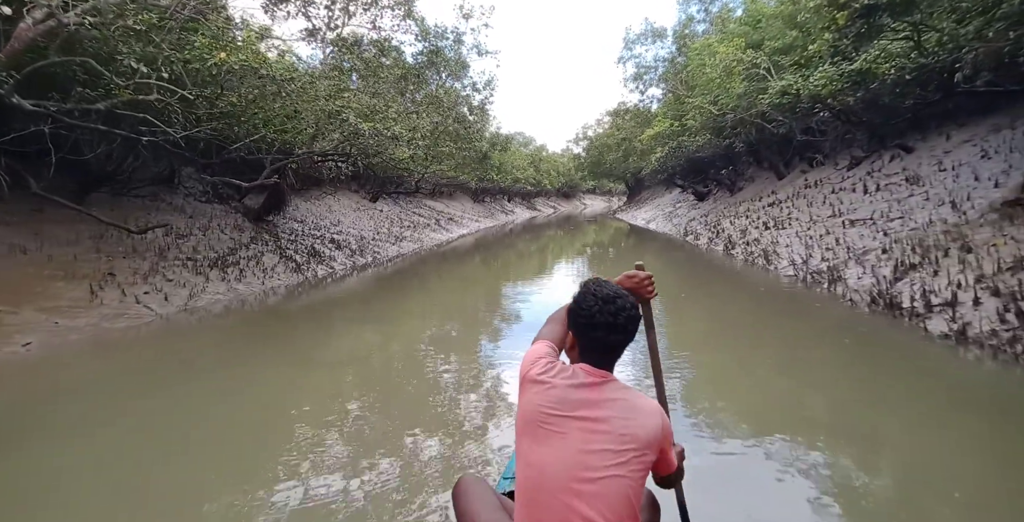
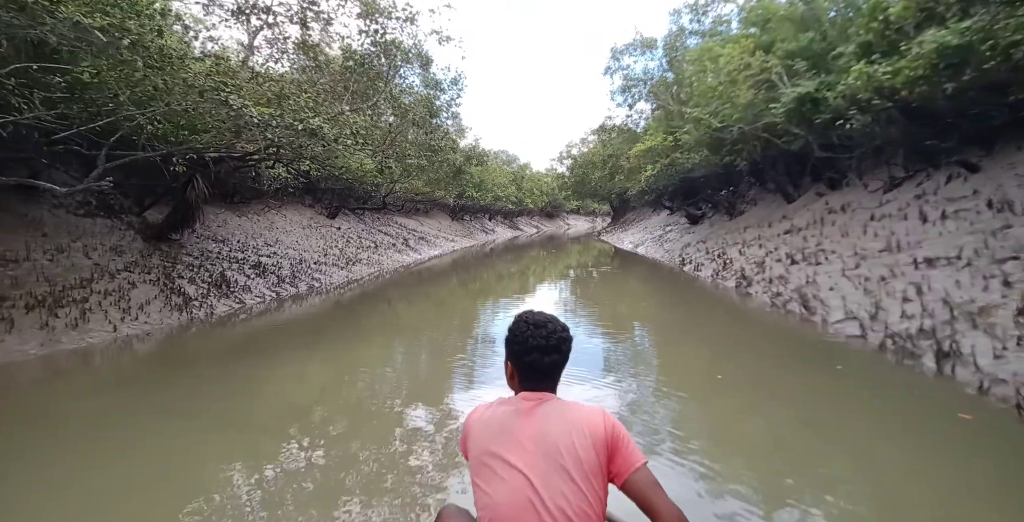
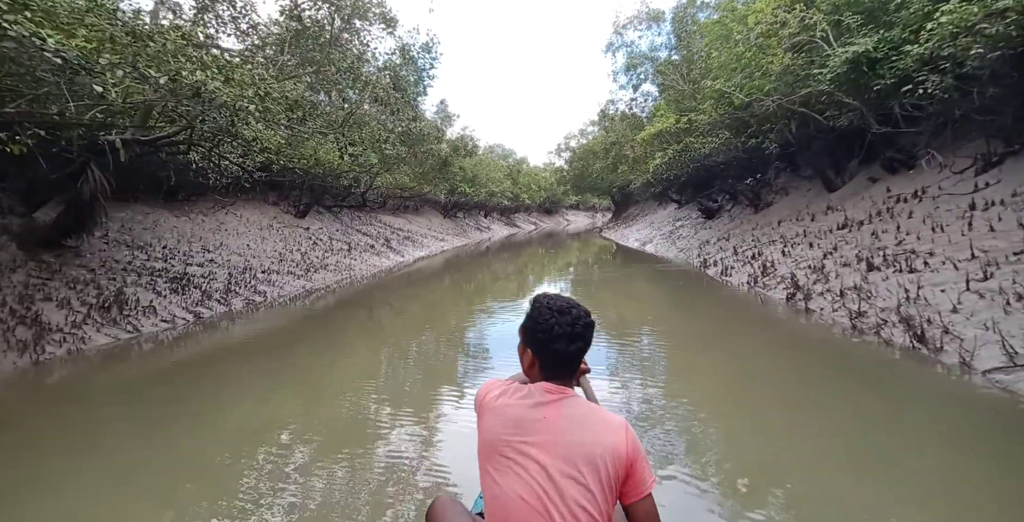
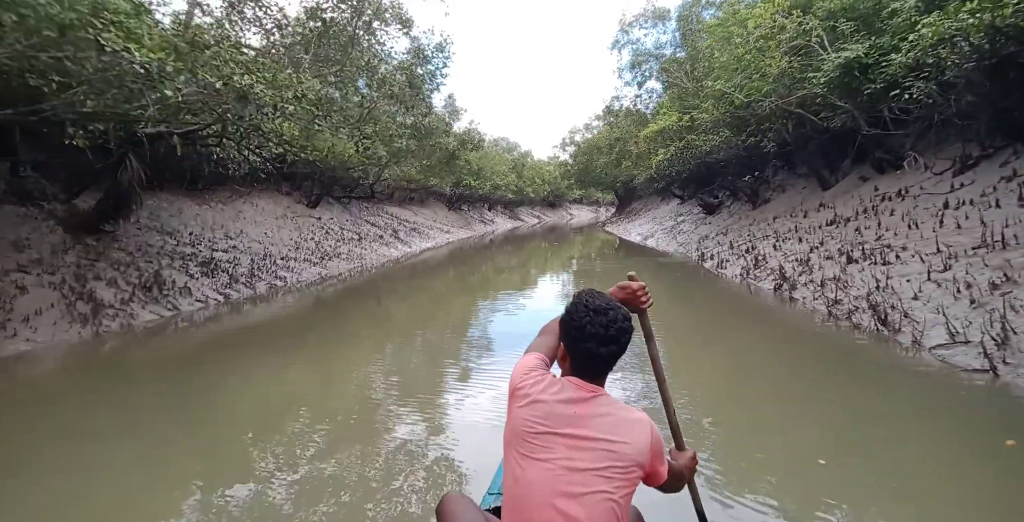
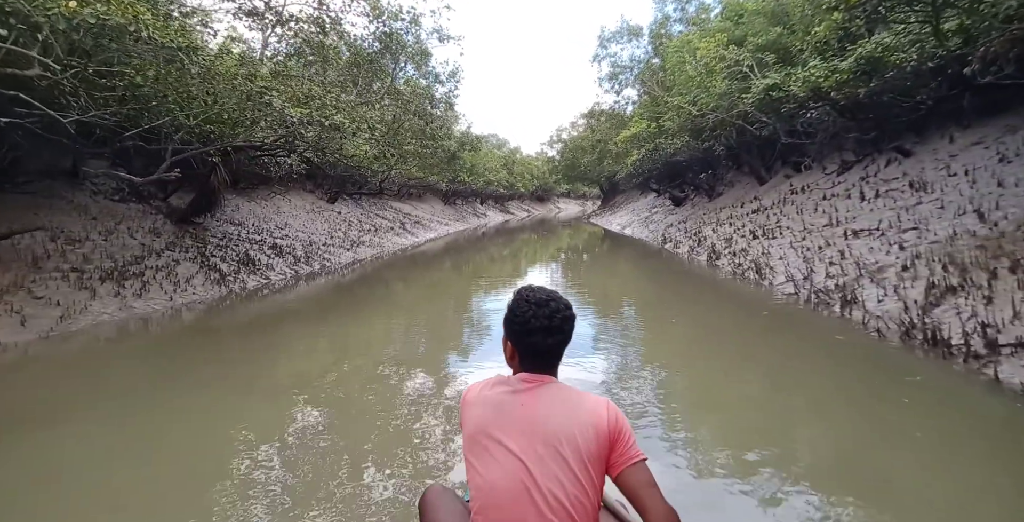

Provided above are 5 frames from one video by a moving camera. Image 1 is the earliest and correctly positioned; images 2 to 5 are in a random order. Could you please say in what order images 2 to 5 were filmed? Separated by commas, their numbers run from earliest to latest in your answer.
5, 2, 4, 3
